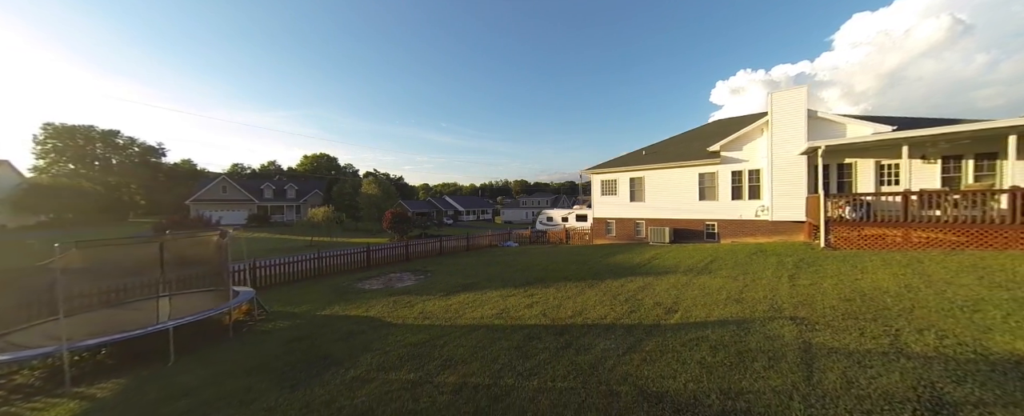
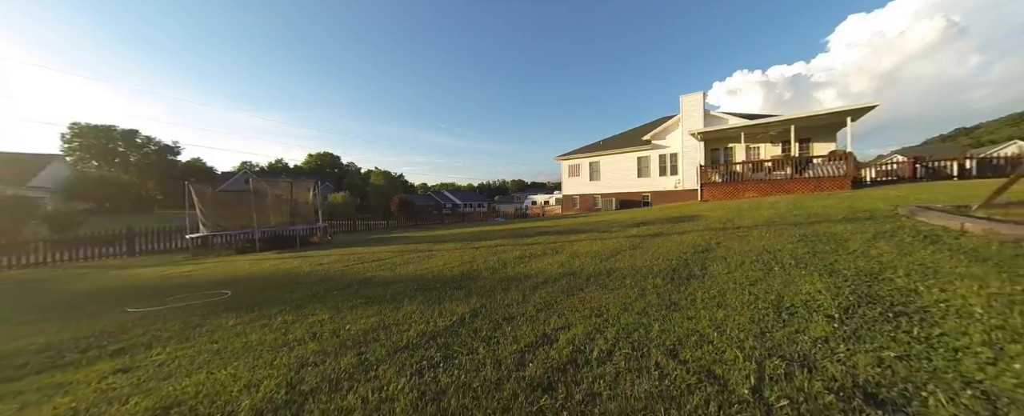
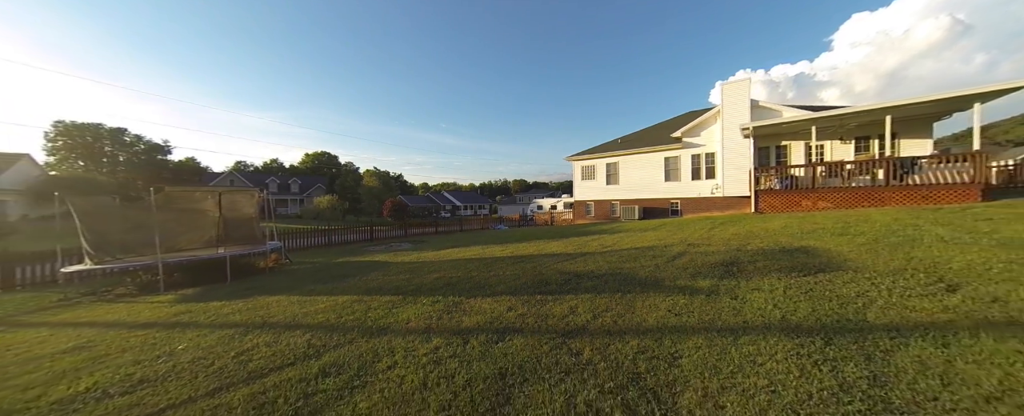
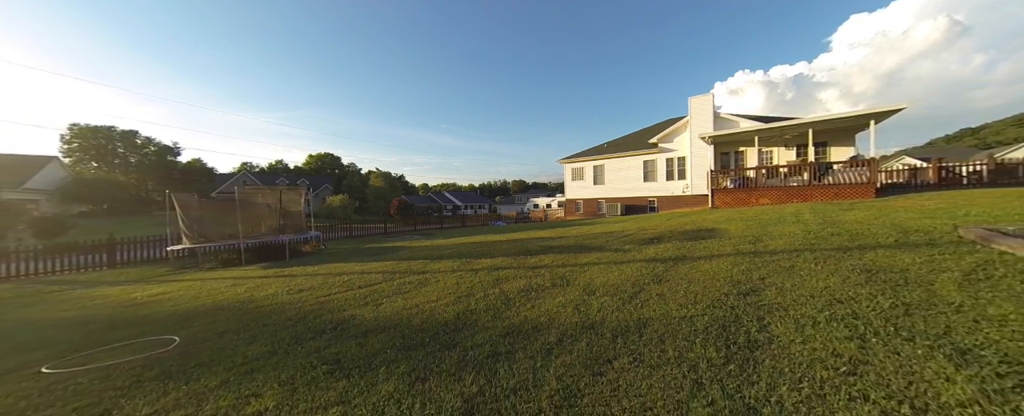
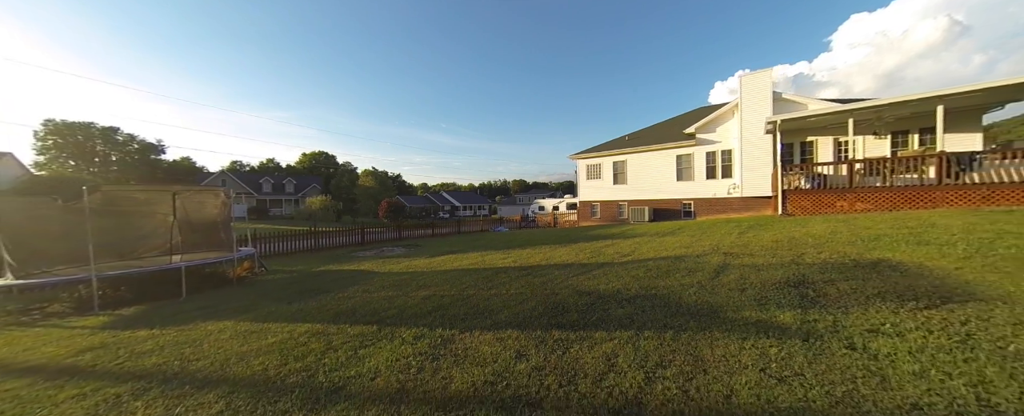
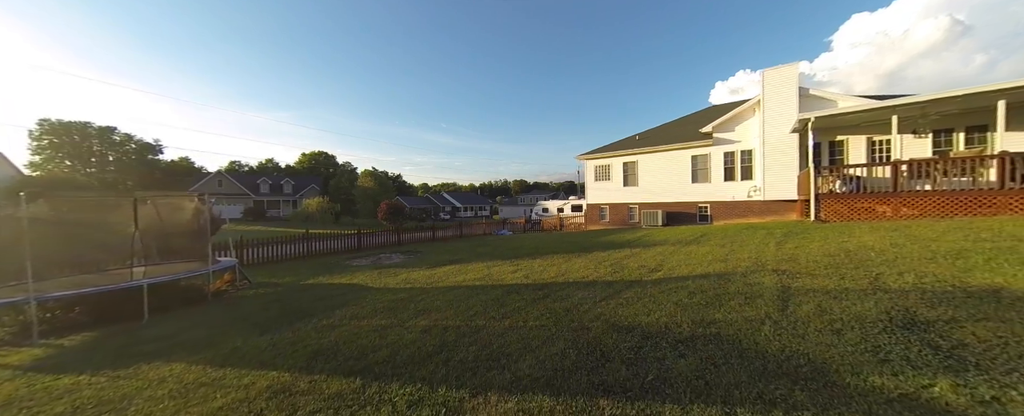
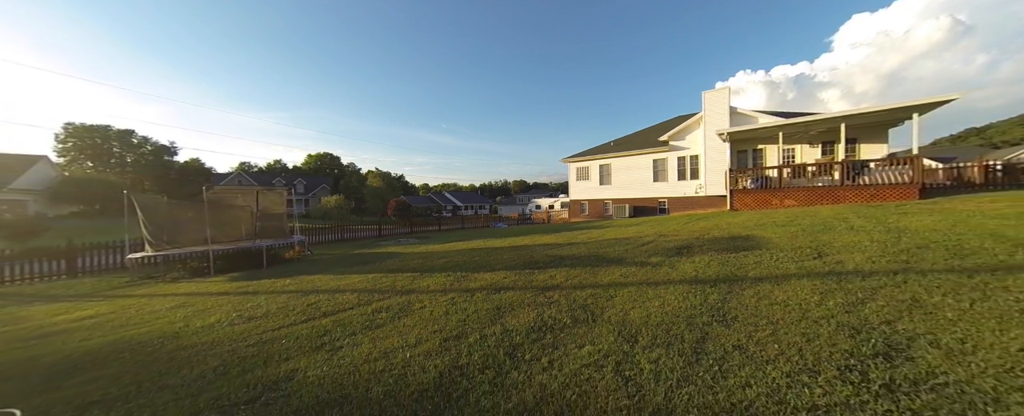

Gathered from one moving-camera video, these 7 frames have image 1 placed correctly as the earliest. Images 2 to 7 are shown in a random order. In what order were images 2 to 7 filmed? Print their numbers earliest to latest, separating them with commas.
6, 5, 3, 7, 4, 2
